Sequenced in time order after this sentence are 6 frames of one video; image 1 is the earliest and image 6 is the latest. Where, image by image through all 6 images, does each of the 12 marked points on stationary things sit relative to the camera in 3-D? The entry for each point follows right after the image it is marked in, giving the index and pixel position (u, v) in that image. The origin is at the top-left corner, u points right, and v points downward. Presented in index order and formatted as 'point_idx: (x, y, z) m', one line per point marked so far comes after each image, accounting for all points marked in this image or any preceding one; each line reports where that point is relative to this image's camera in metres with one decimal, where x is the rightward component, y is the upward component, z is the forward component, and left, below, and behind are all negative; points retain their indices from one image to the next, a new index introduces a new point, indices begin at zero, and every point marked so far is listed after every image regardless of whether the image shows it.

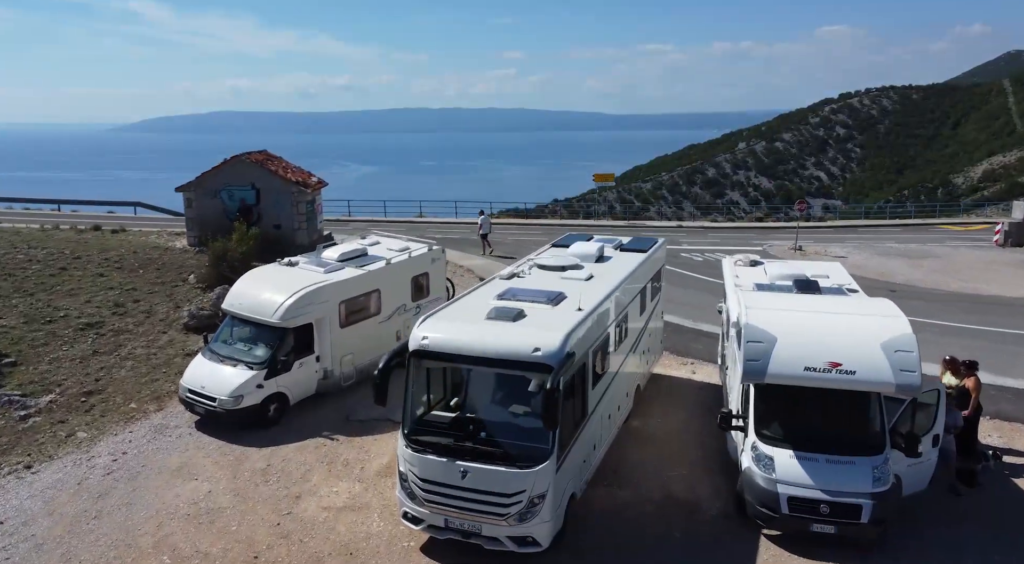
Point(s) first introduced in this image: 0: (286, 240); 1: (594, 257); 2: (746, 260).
0: (-5.6, +1.0, +19.2) m
1: (+1.1, +0.3, +10.7) m
2: (+3.4, +0.3, +11.4) m
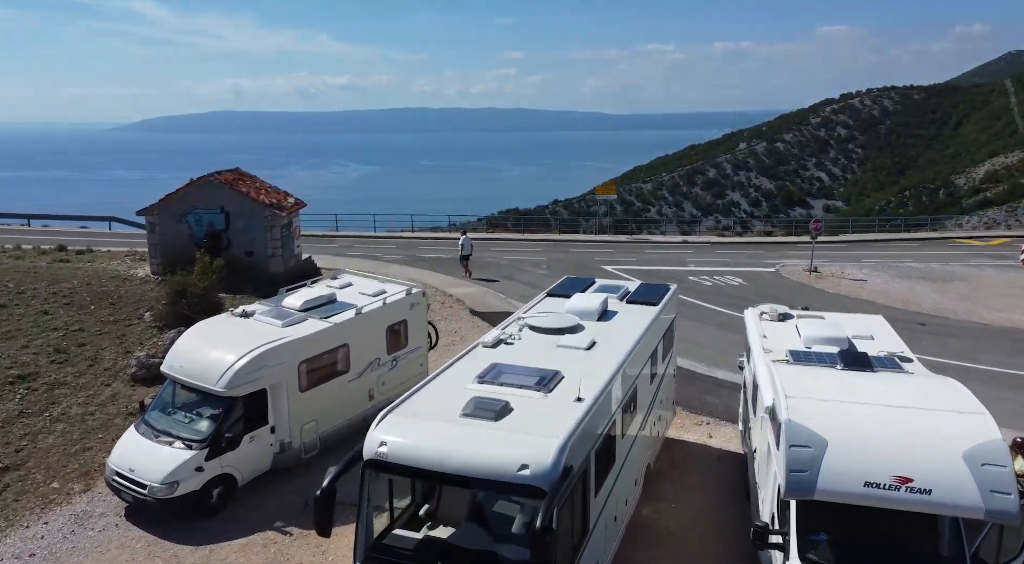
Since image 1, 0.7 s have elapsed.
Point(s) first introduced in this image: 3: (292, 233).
0: (-5.7, +0.3, +17.6) m
1: (+1.0, -0.4, +9.1) m
2: (+3.3, -0.4, +9.7) m
3: (-5.2, +1.1, +18.3) m
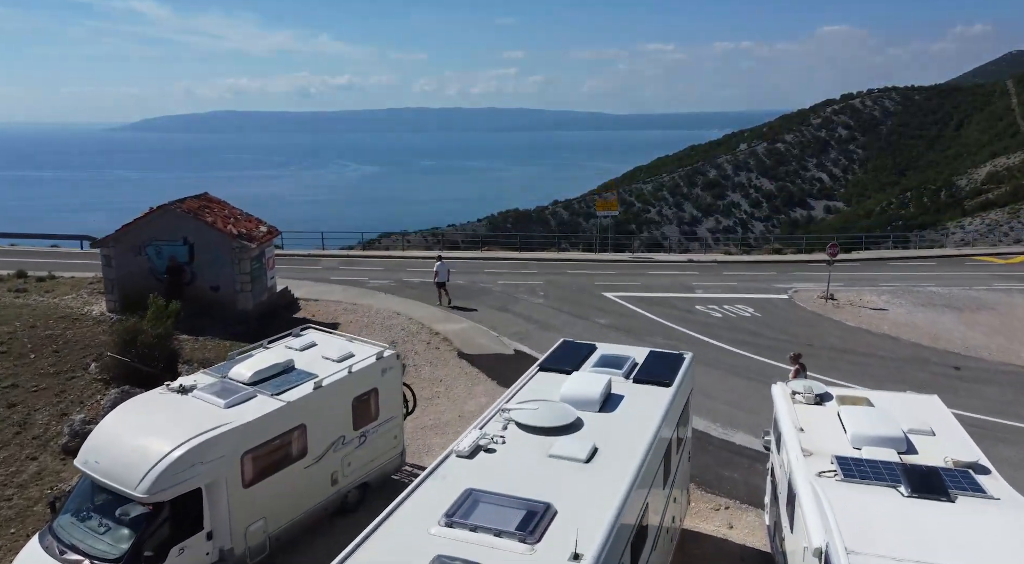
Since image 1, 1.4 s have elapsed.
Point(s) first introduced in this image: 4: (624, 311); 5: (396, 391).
0: (-5.9, -0.5, +16.0) m
1: (+0.8, -1.2, +7.5) m
2: (+3.1, -1.2, +8.2) m
3: (-5.4, +0.4, +16.7) m
4: (+2.8, -0.8, +19.8) m
5: (-1.5, -1.4, +10.2) m
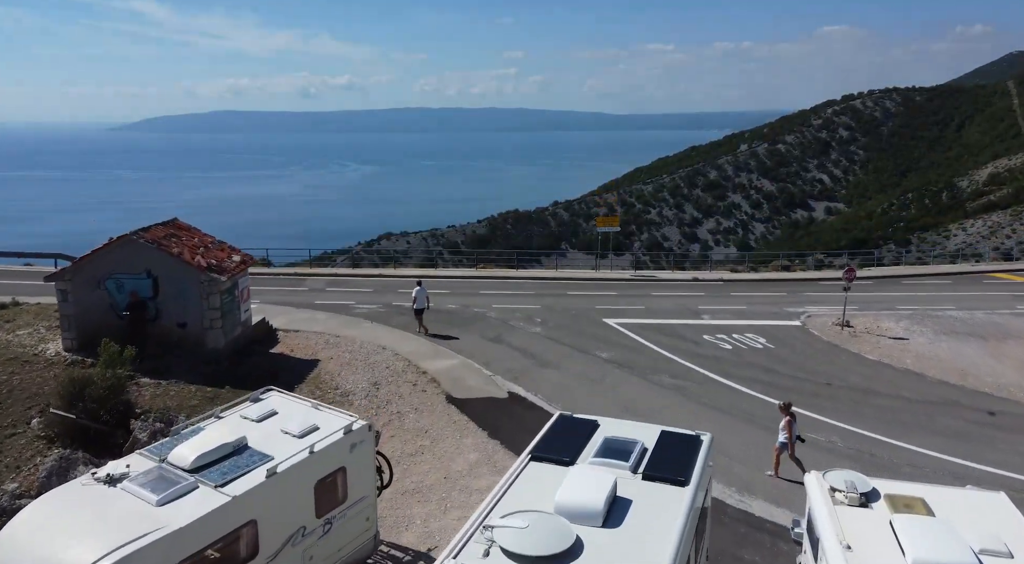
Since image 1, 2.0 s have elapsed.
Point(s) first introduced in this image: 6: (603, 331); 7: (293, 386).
0: (-6.0, -1.2, +14.6) m
1: (+0.7, -1.9, +6.1) m
2: (+3.0, -1.9, +6.8) m
3: (-5.5, -0.3, +15.4) m
4: (+2.7, -1.4, +18.4) m
5: (-1.7, -2.1, +8.9) m
6: (+2.3, -1.3, +19.7) m
7: (-4.1, -1.9, +14.5) m
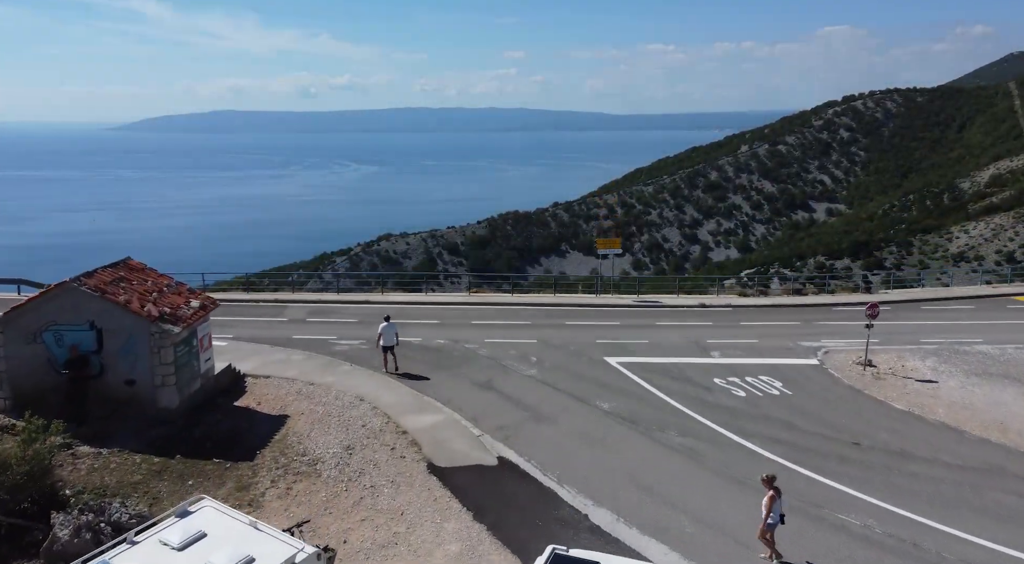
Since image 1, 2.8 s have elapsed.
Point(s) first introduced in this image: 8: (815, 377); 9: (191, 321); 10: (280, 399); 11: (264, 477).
0: (-6.2, -2.1, +13.0) m
1: (+0.5, -2.8, +4.5) m
2: (+2.8, -2.8, +5.2) m
3: (-5.6, -1.2, +13.8) m
4: (+2.5, -2.3, +16.8) m
5: (-1.8, -3.0, +7.3) m
6: (+2.1, -2.1, +18.0) m
7: (-4.2, -2.8, +12.8) m
8: (+7.2, -2.3, +18.4) m
9: (-5.6, -0.7, +13.4) m
10: (-4.6, -2.3, +15.2) m
11: (-3.8, -3.0, +12.0) m
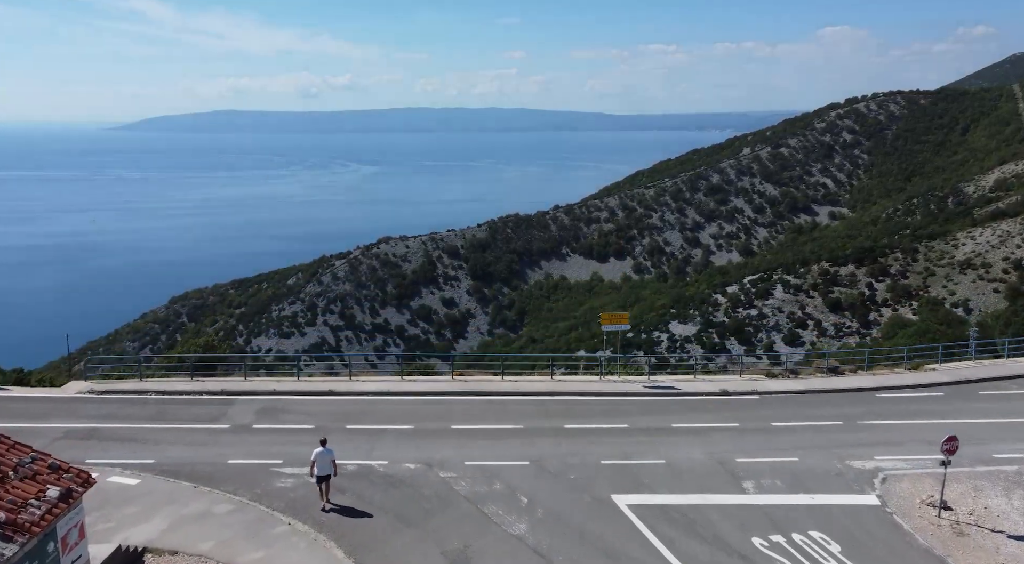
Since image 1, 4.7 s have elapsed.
0: (-6.5, -4.4, +9.2) m
1: (+0.2, -5.1, +0.6) m
2: (+2.5, -5.2, +1.3) m
3: (-6.0, -3.6, +9.9) m
4: (+2.2, -4.7, +12.9) m
5: (-2.2, -5.4, +3.4) m
6: (+1.8, -4.5, +14.2) m
7: (-4.6, -5.2, +9.0) m
8: (+6.9, -4.6, +14.6) m
9: (-5.9, -3.1, +9.6) m
10: (-4.9, -4.7, +11.4) m
11: (-4.2, -5.4, +8.1) m
